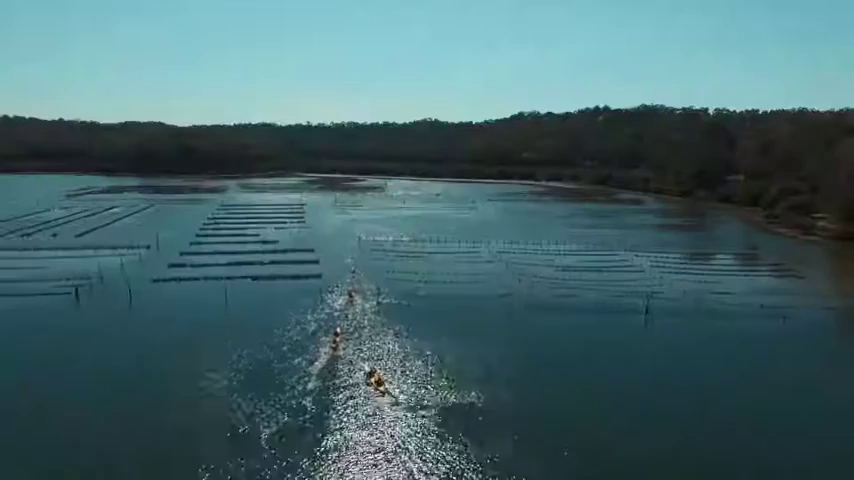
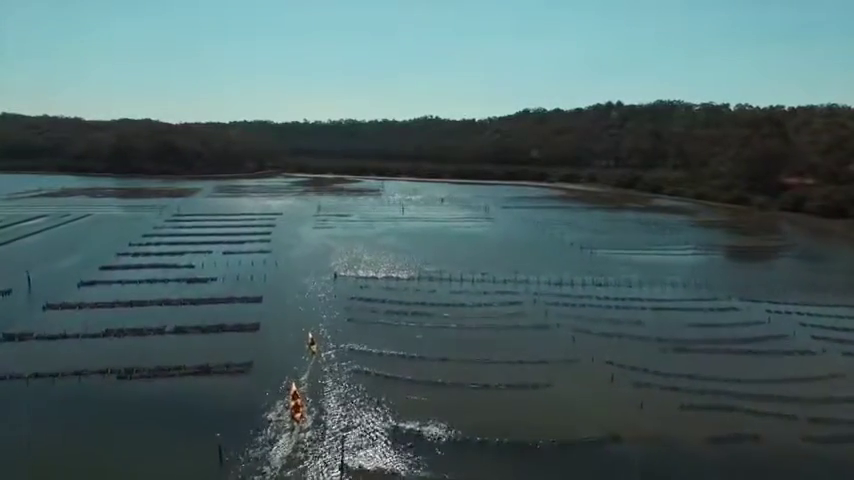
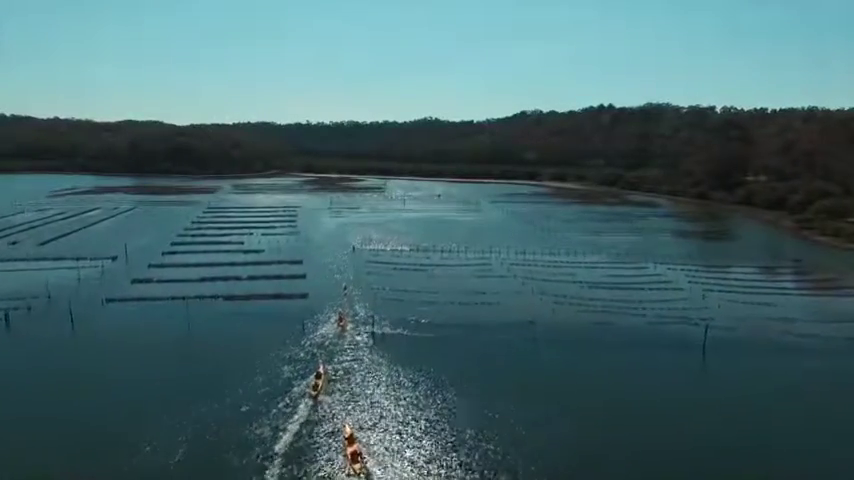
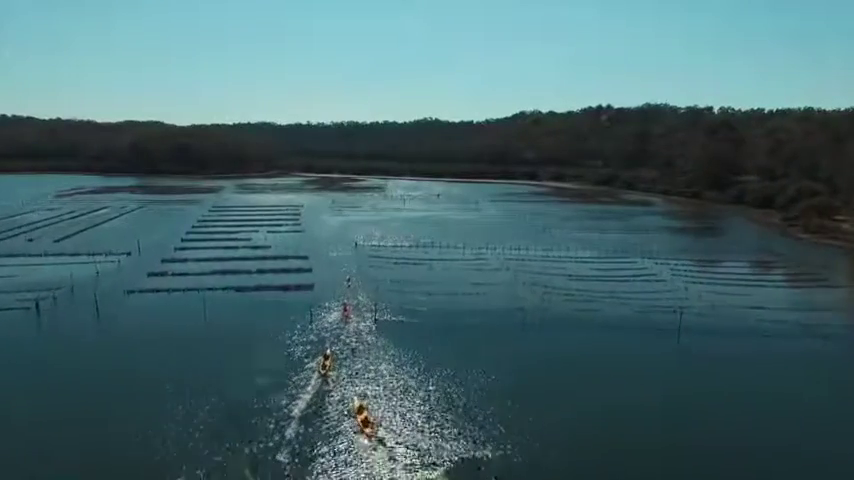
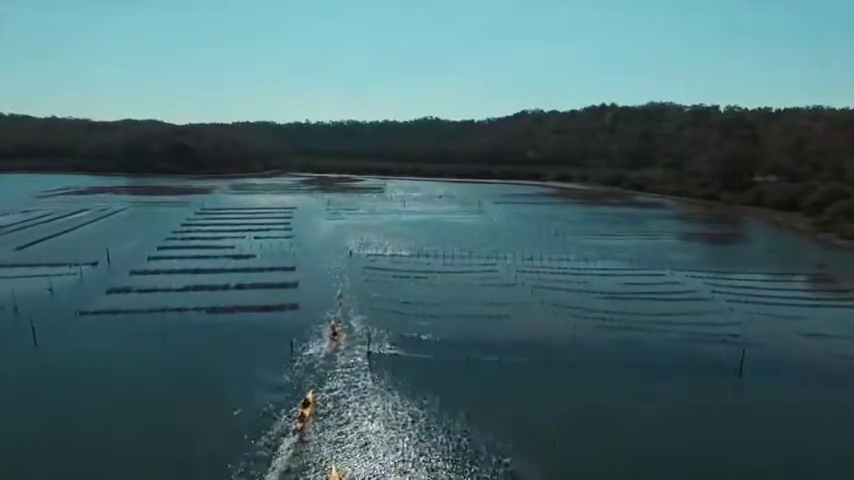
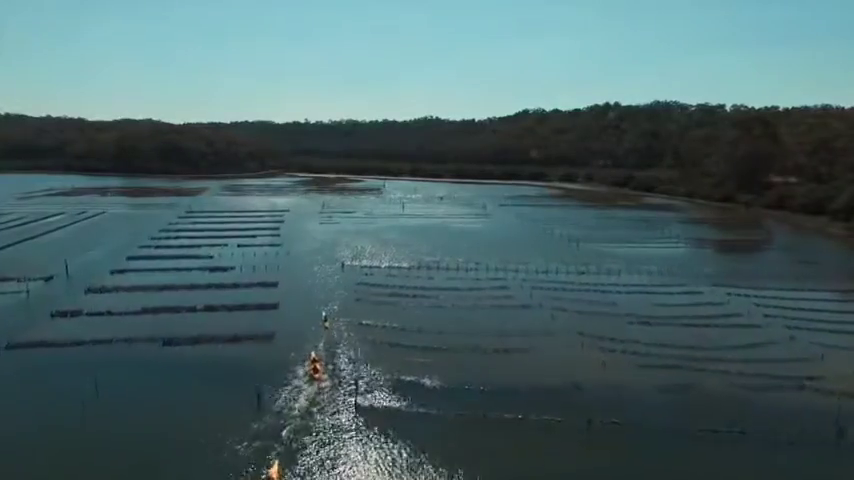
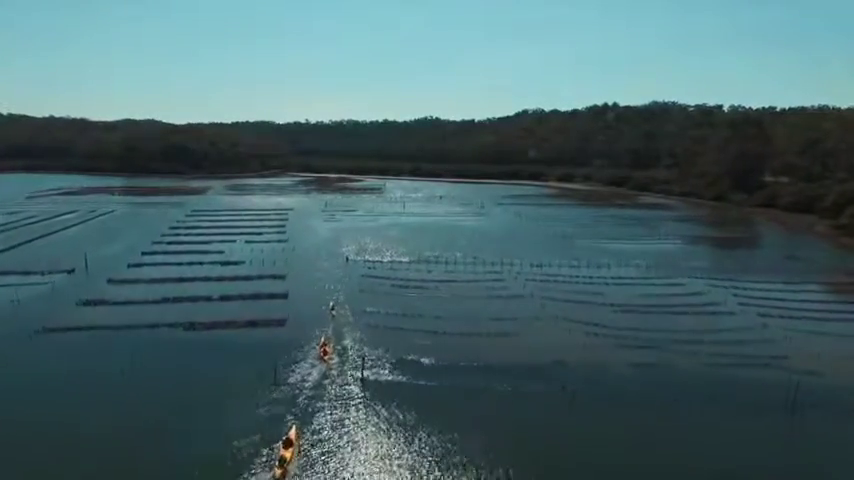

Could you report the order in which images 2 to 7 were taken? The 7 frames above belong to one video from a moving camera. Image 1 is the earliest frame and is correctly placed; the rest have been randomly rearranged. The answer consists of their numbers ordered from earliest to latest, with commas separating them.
4, 3, 5, 7, 6, 2
